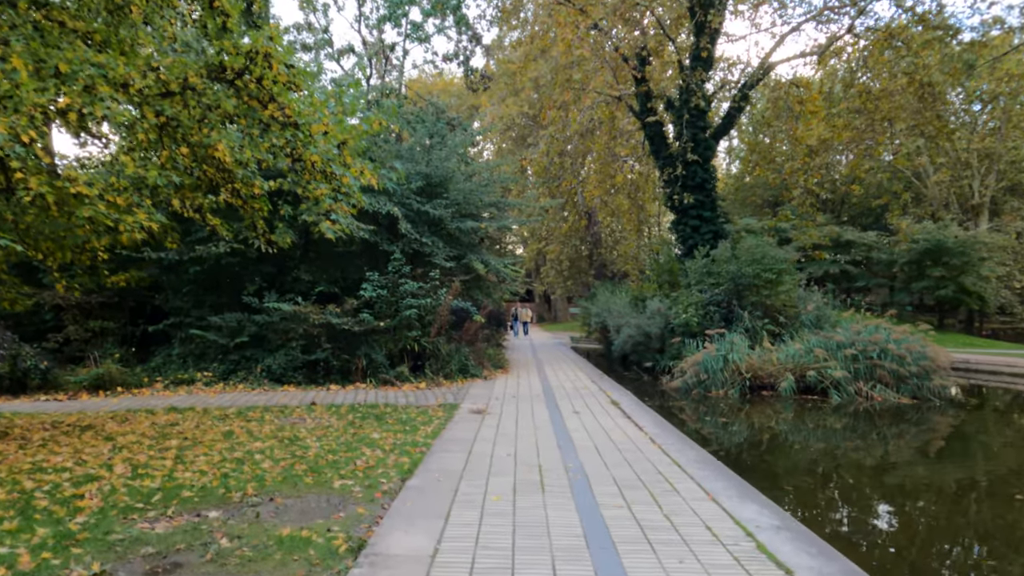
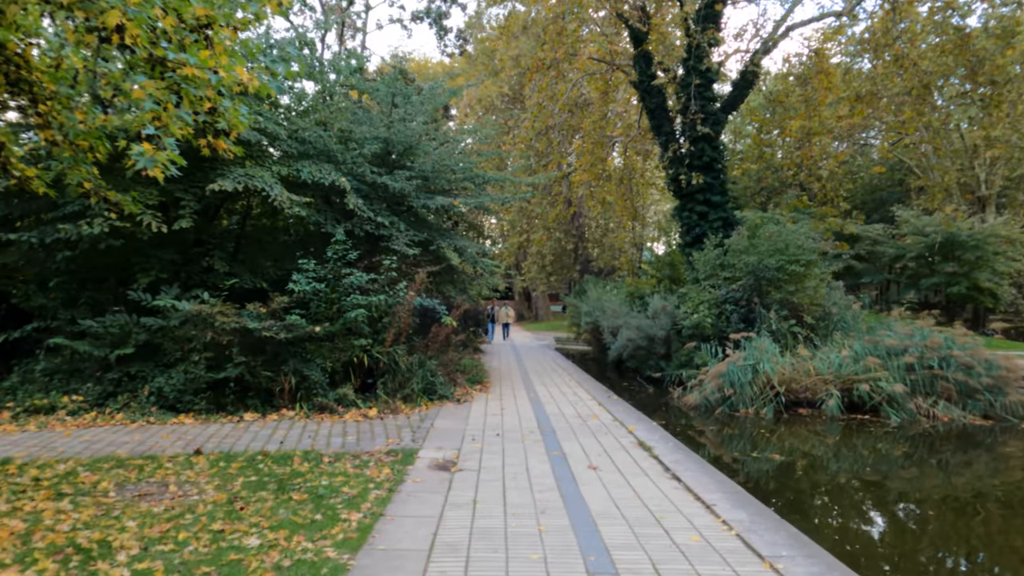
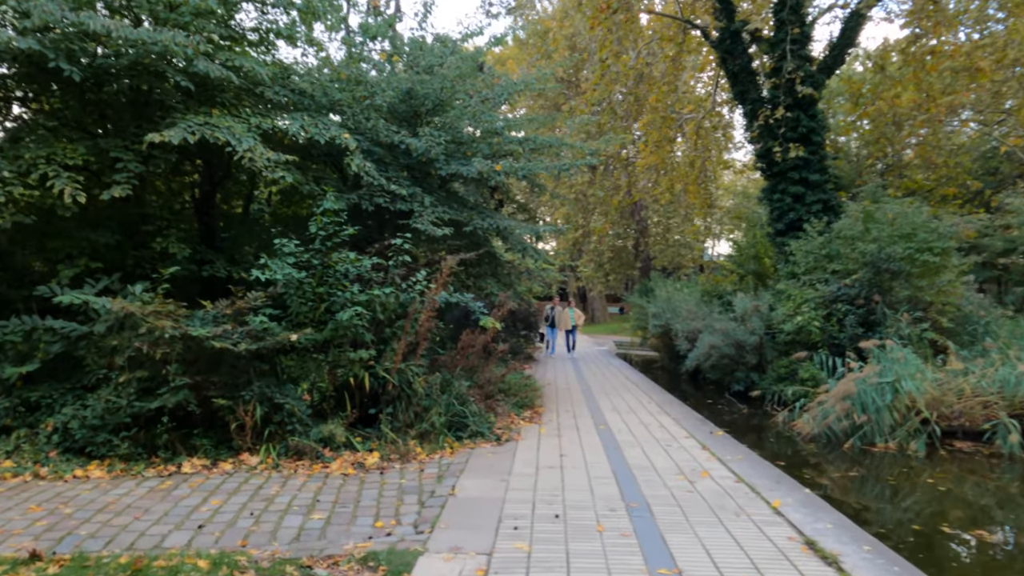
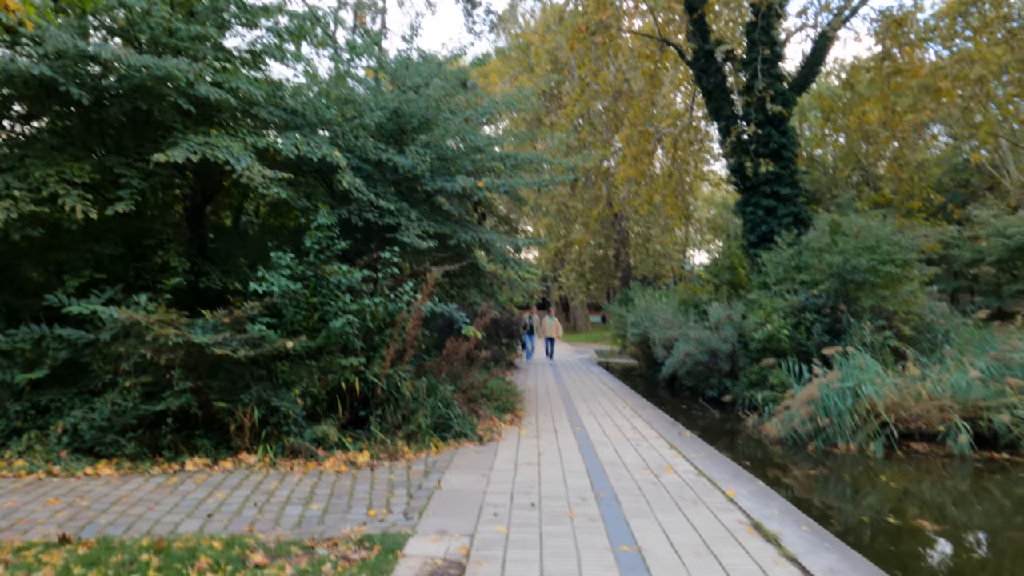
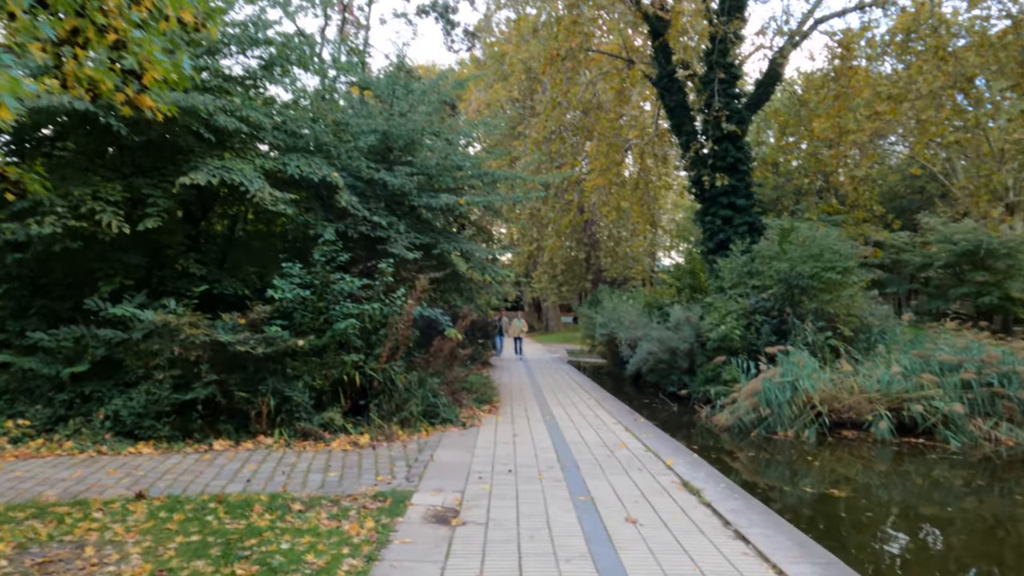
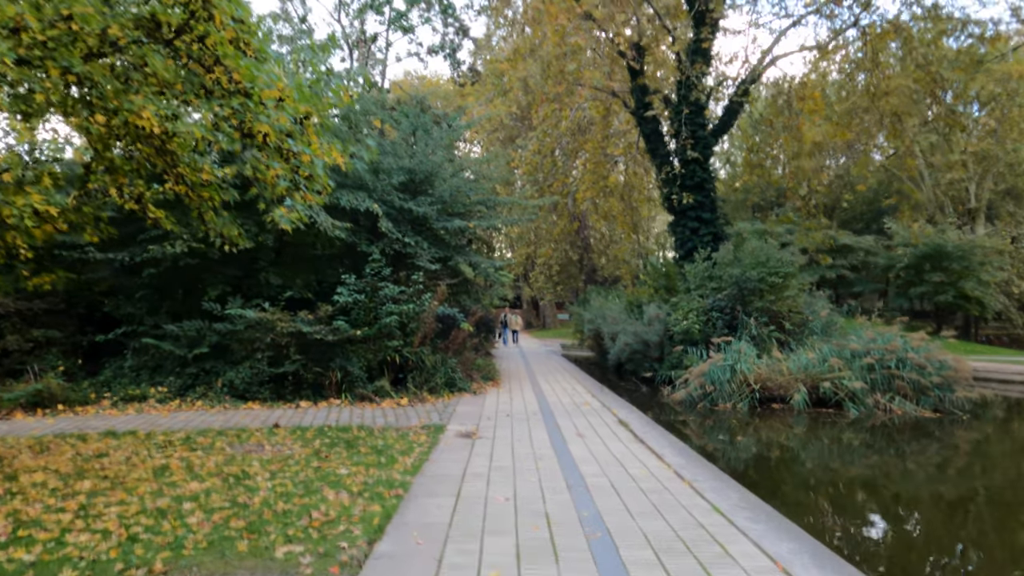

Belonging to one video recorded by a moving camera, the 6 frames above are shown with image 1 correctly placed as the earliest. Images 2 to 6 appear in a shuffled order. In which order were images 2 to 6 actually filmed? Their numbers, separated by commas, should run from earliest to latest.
6, 2, 5, 4, 3
